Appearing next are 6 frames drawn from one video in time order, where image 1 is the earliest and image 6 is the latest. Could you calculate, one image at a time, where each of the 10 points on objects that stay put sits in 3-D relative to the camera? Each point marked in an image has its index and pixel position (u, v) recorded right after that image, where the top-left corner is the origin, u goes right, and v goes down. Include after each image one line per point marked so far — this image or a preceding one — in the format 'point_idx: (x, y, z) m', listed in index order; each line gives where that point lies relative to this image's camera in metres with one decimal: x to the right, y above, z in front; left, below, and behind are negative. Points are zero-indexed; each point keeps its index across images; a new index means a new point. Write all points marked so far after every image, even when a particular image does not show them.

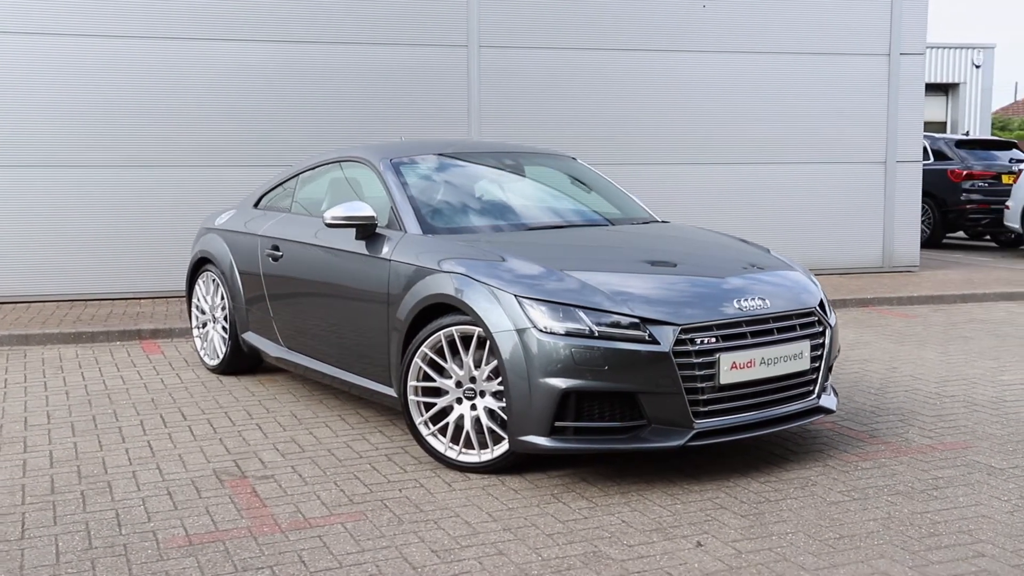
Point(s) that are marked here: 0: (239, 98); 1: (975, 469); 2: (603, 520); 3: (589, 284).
0: (-2.5, +1.7, +9.7) m
1: (+2.0, -0.8, +4.6) m
2: (+0.3, -0.9, +3.9) m
3: (+0.3, 0.0, +4.4) m
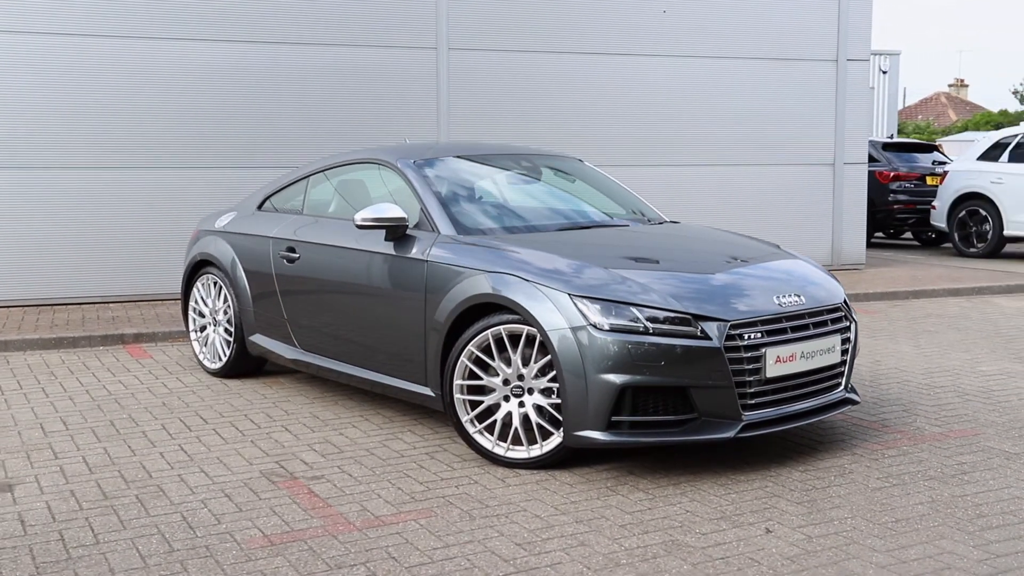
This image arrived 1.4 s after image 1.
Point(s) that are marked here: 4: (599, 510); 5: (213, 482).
0: (-2.7, +1.7, +9.6) m
1: (+2.2, -0.8, +4.9) m
2: (+0.6, -0.8, +4.1) m
3: (+0.6, 0.0, +4.5) m
4: (+0.3, -0.8, +4.0) m
5: (-1.2, -0.8, +4.4) m
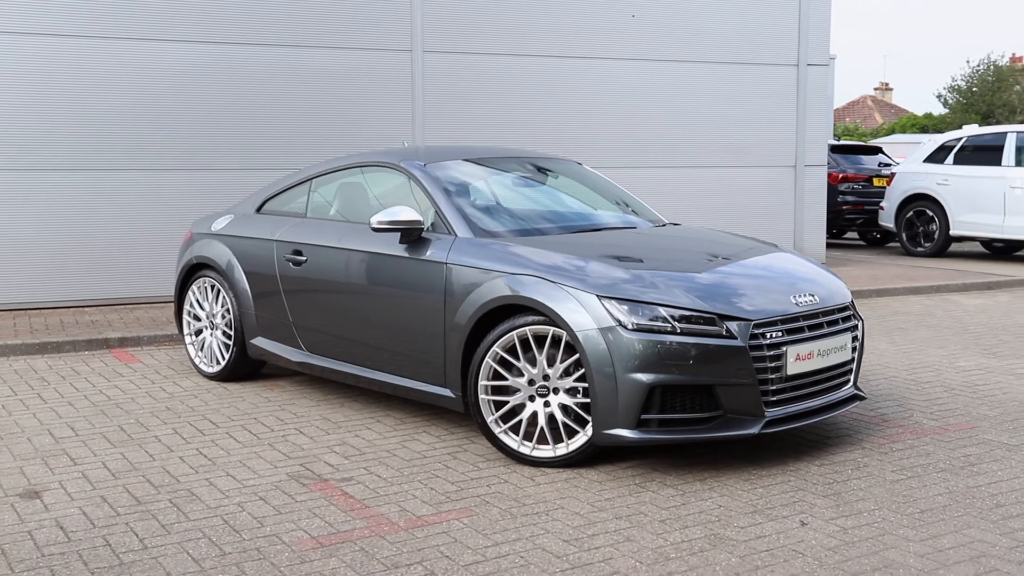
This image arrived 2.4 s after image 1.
0: (-2.9, +1.7, +9.5) m
1: (+2.3, -0.8, +5.1) m
2: (+0.7, -0.8, +4.2) m
3: (+0.7, 0.0, +4.6) m
4: (+0.5, -0.8, +4.1) m
5: (-1.1, -0.8, +4.4) m
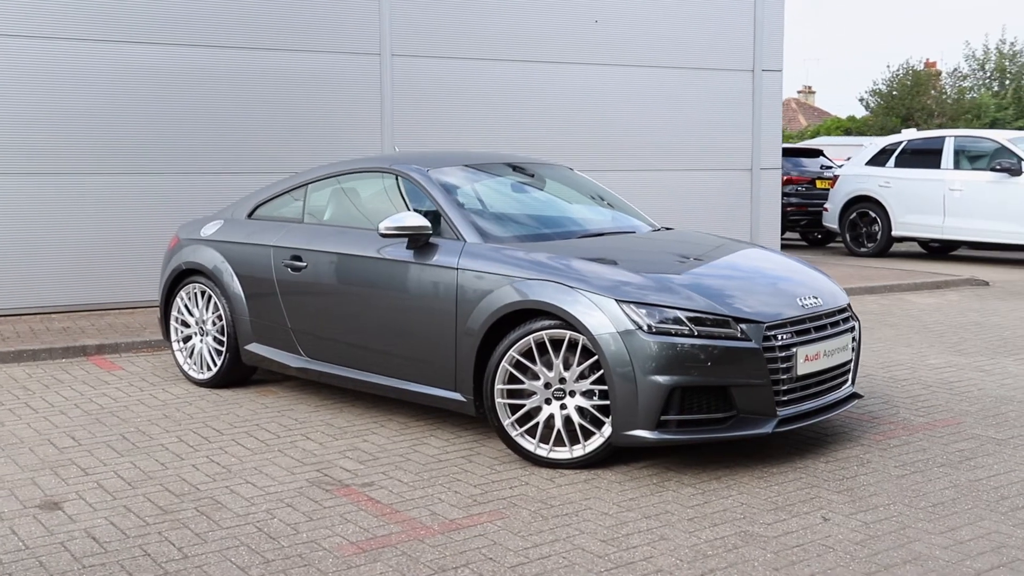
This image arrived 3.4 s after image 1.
0: (-3.1, +1.6, +9.3) m
1: (+2.3, -0.8, +5.3) m
2: (+0.8, -0.9, +4.3) m
3: (+0.7, 0.0, +4.7) m
4: (+0.6, -0.9, +4.2) m
5: (-1.0, -0.9, +4.4) m
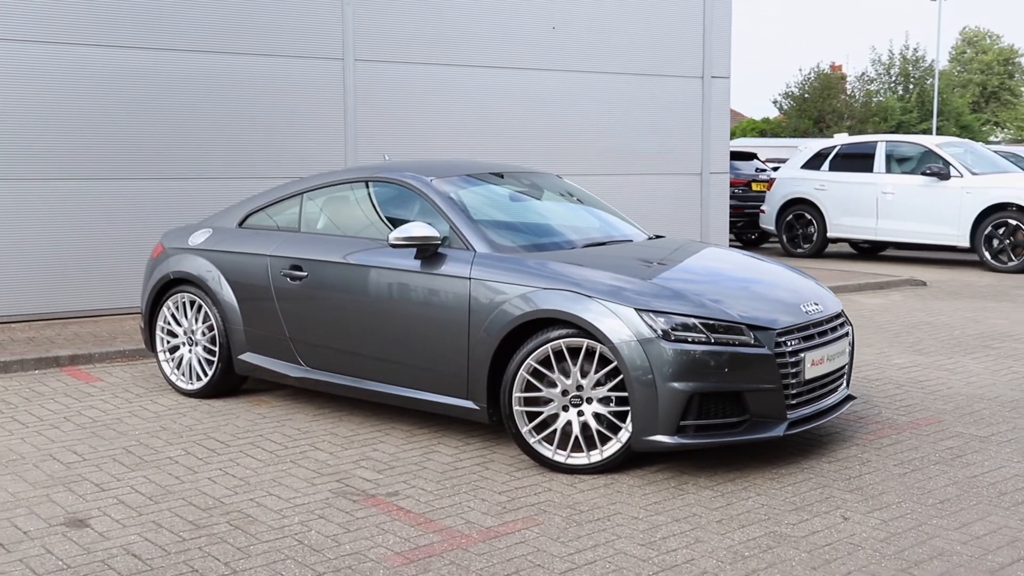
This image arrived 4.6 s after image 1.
0: (-3.4, +1.6, +9.2) m
1: (+2.4, -0.8, +5.6) m
2: (+1.0, -0.9, +4.4) m
3: (+0.8, 0.0, +4.8) m
4: (+0.7, -0.9, +4.4) m
5: (-0.9, -0.9, +4.4) m
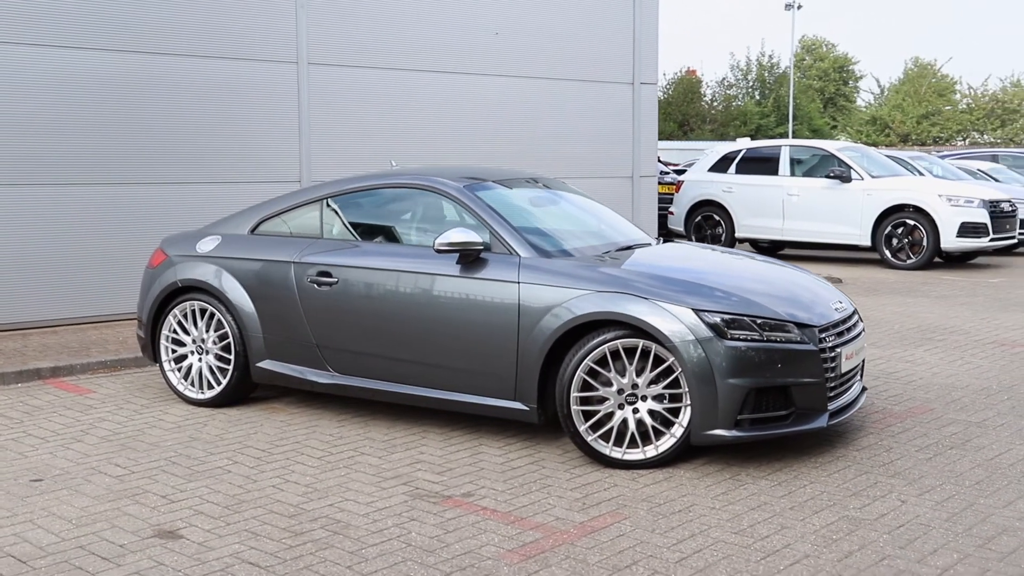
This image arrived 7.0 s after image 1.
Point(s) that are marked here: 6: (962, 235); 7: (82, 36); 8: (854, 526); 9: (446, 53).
0: (-3.7, +1.5, +8.9) m
1: (+2.5, -0.8, +6.0) m
2: (+1.3, -0.9, +4.7) m
3: (+1.1, 0.0, +5.1) m
4: (+1.0, -0.9, +4.6) m
5: (-0.6, -0.9, +4.5) m
6: (+6.5, +0.8, +15.3) m
7: (-3.7, +2.1, +8.8) m
8: (+1.4, -1.0, +4.2) m
9: (-0.7, +2.6, +11.6) m
